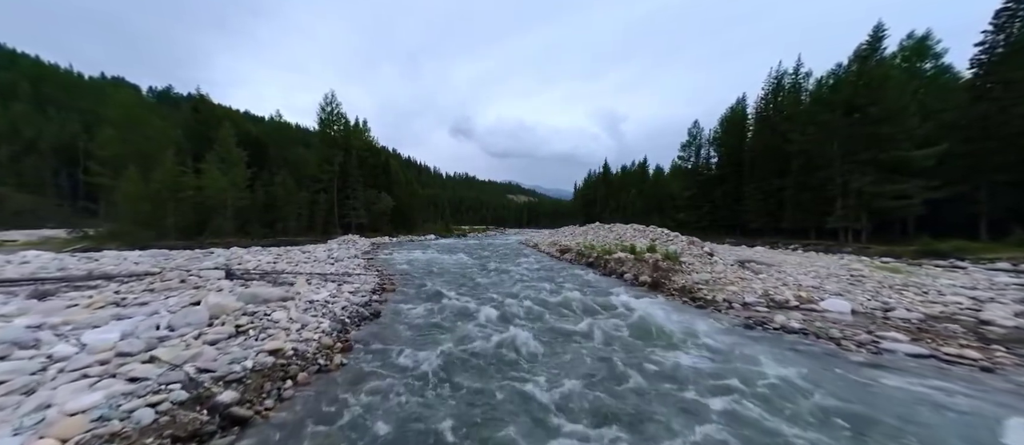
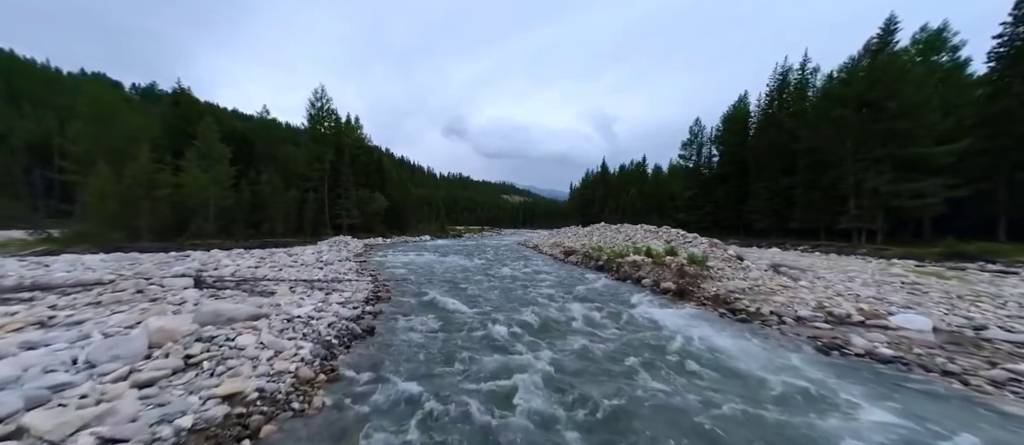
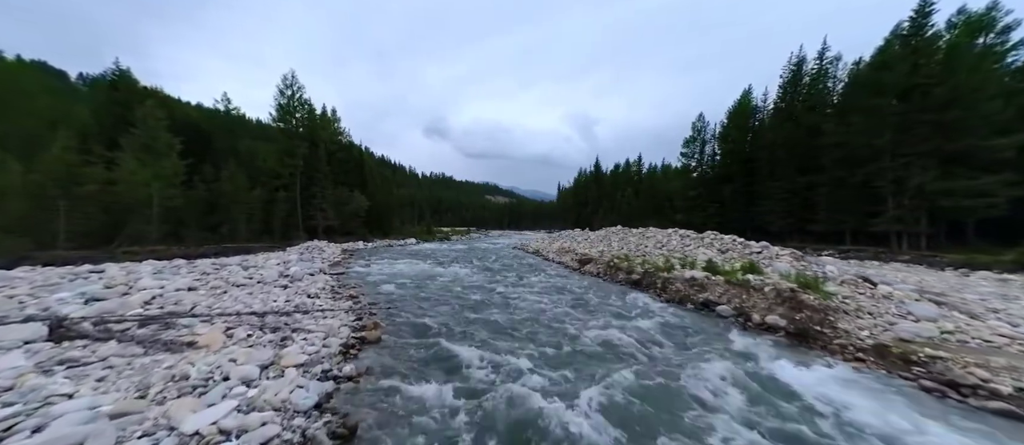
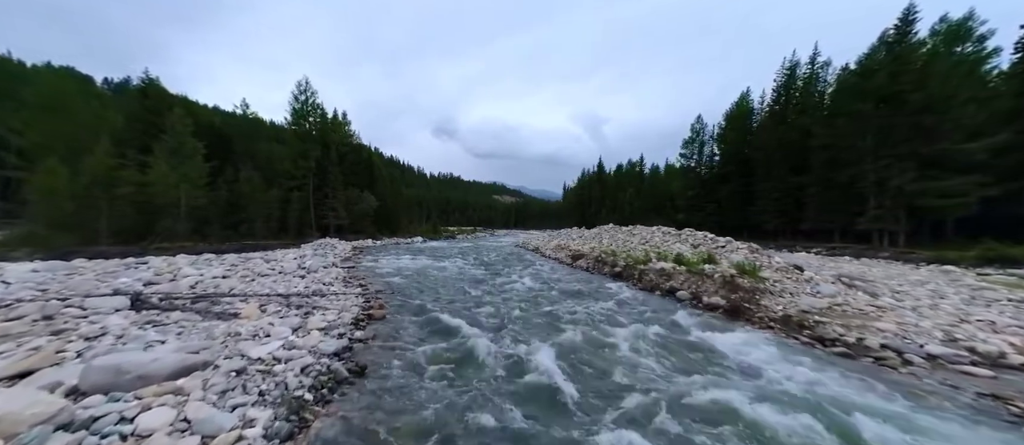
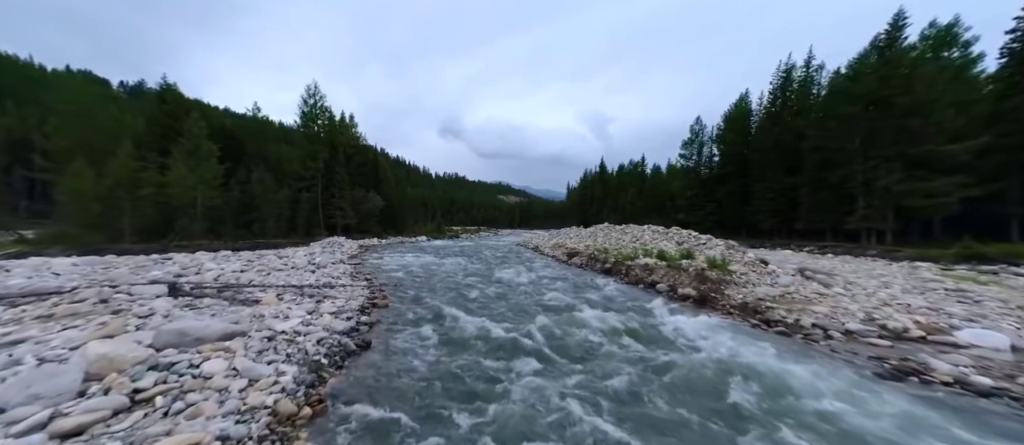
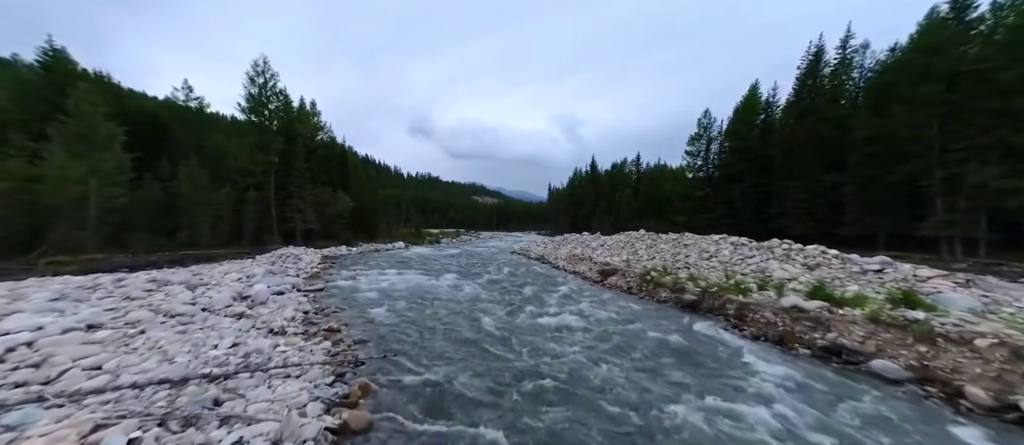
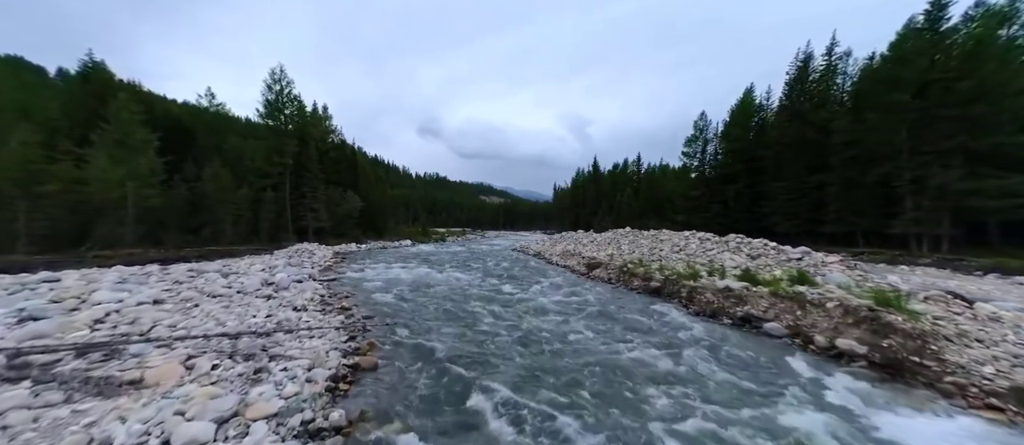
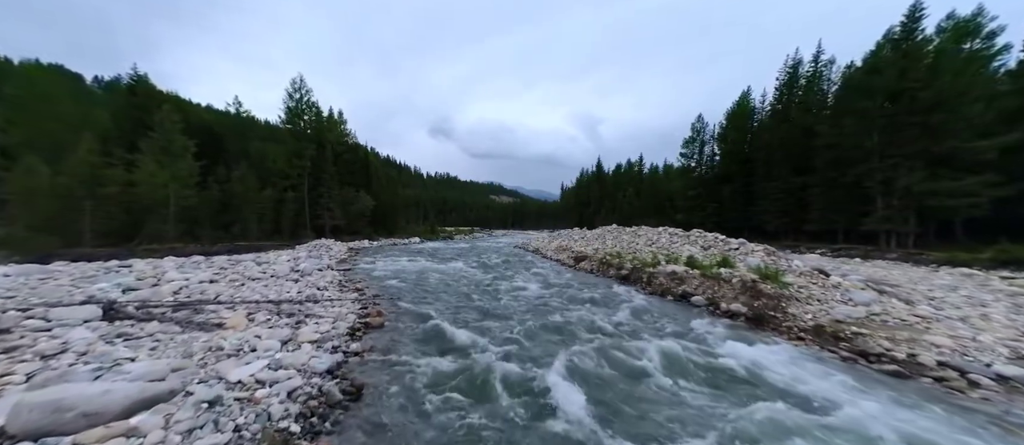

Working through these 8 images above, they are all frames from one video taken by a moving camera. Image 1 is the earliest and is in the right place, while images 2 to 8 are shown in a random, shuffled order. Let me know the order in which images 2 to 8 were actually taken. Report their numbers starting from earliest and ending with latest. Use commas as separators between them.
2, 5, 4, 8, 3, 7, 6
